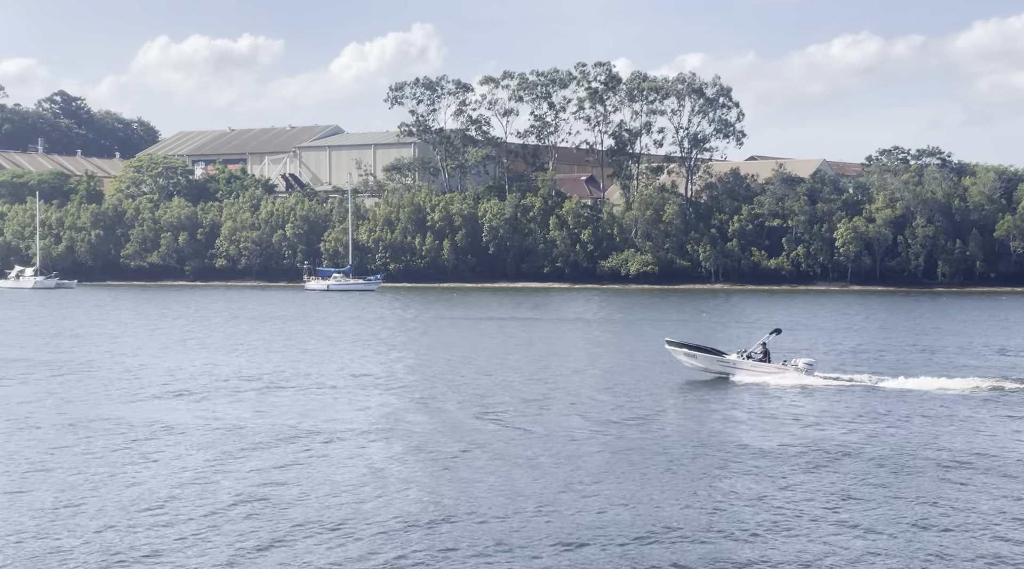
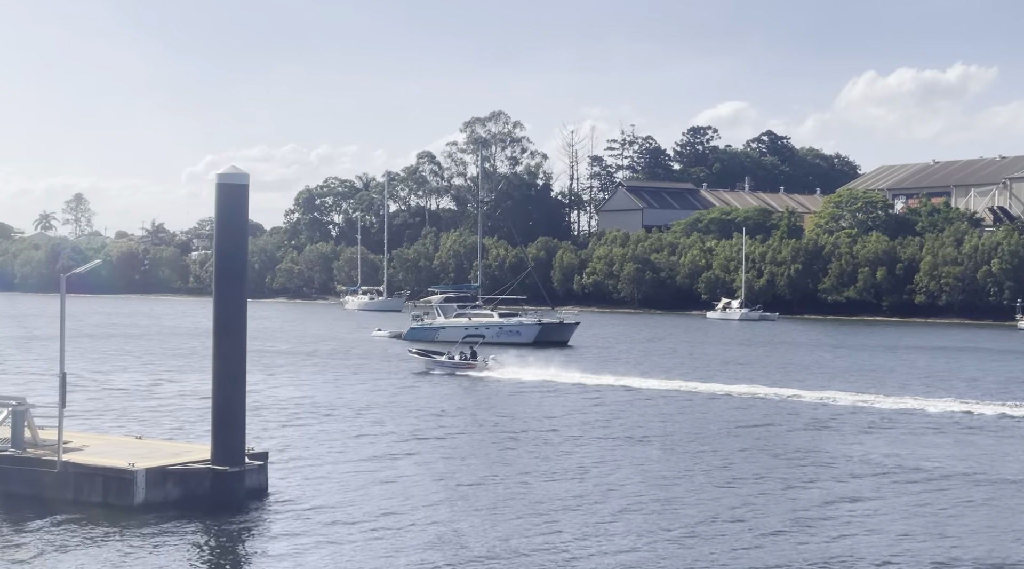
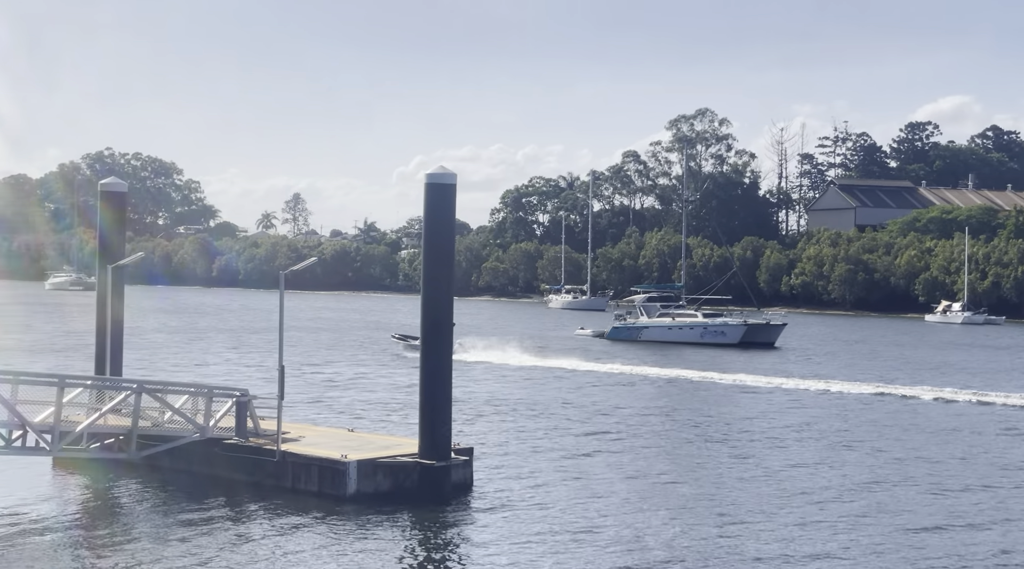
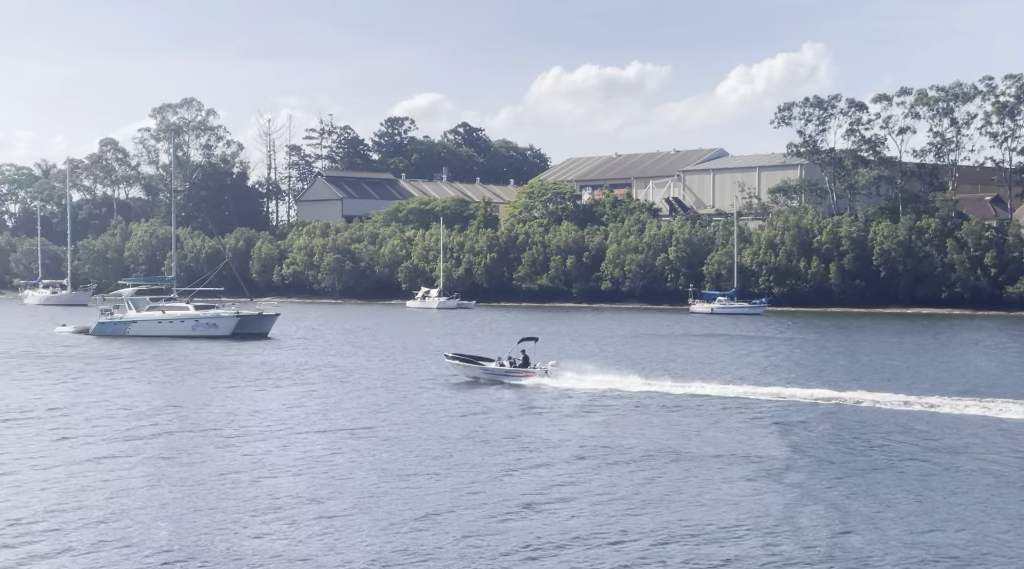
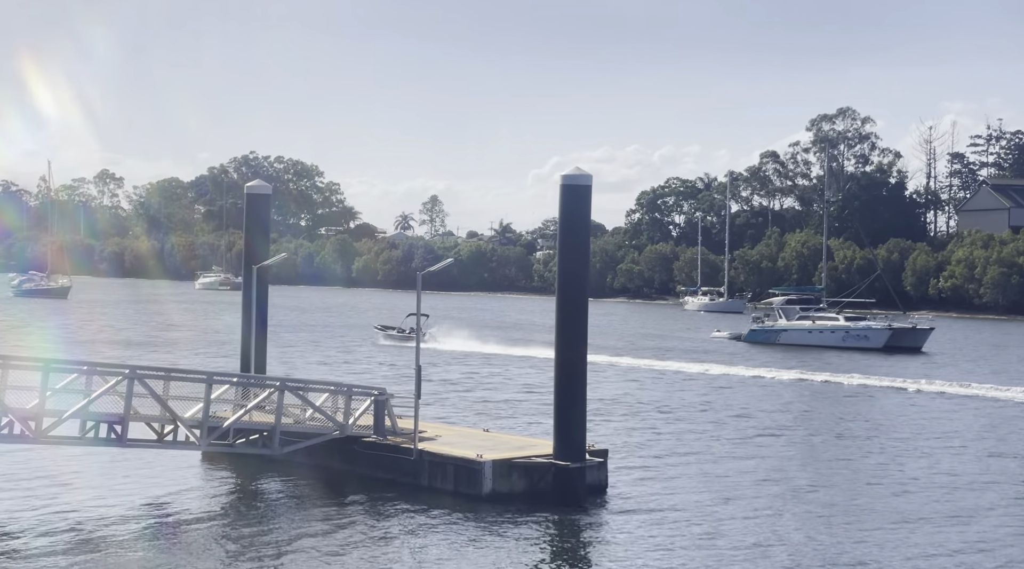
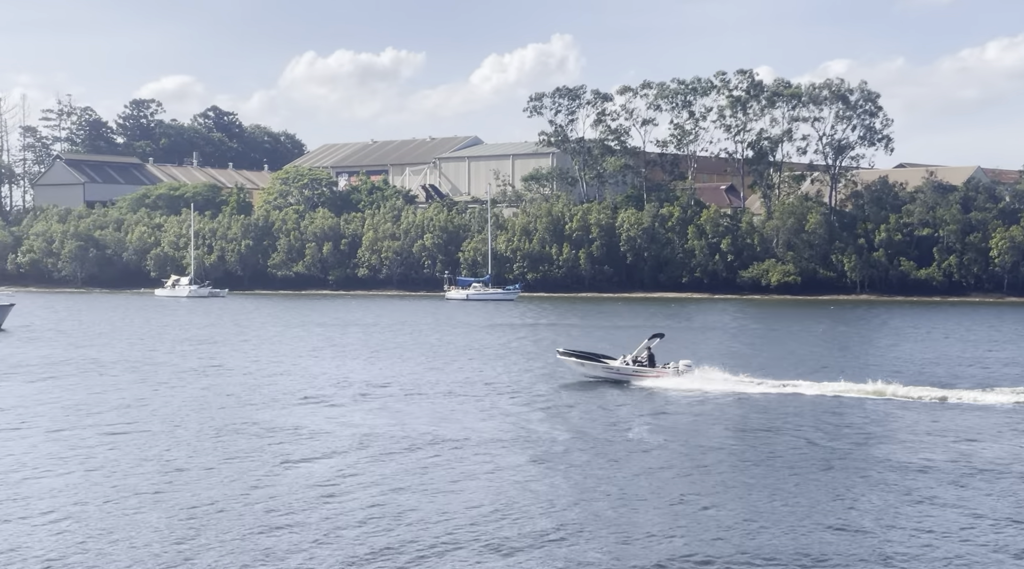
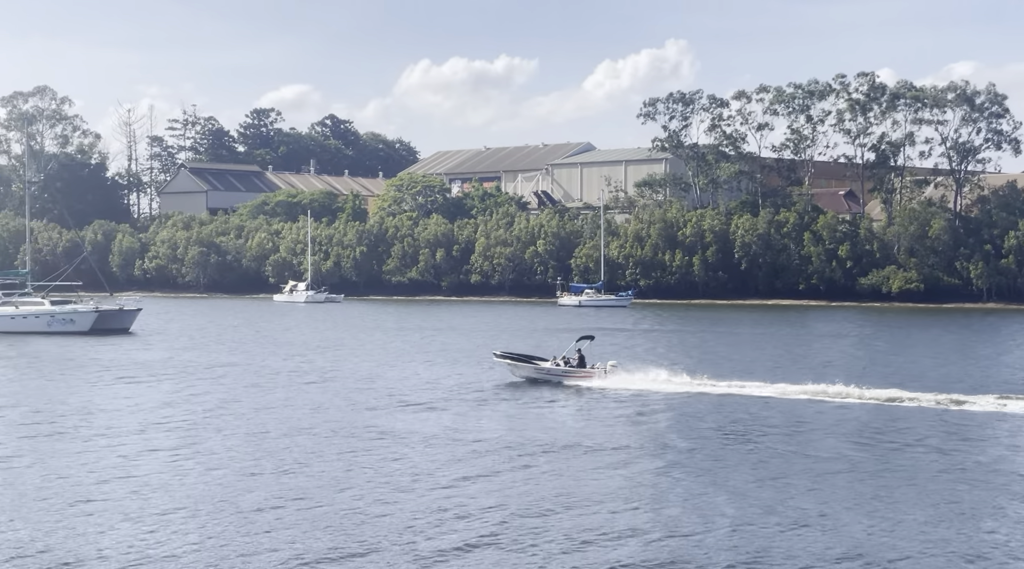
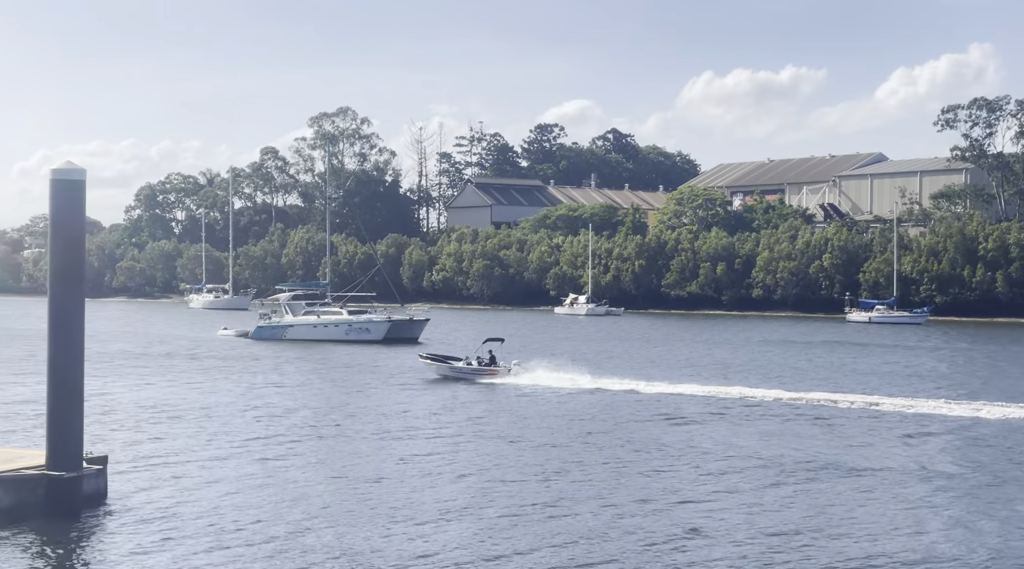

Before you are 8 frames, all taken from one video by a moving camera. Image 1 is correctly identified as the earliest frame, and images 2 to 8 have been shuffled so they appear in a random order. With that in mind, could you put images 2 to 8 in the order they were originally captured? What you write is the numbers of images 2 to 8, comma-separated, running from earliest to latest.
6, 7, 4, 8, 2, 3, 5
